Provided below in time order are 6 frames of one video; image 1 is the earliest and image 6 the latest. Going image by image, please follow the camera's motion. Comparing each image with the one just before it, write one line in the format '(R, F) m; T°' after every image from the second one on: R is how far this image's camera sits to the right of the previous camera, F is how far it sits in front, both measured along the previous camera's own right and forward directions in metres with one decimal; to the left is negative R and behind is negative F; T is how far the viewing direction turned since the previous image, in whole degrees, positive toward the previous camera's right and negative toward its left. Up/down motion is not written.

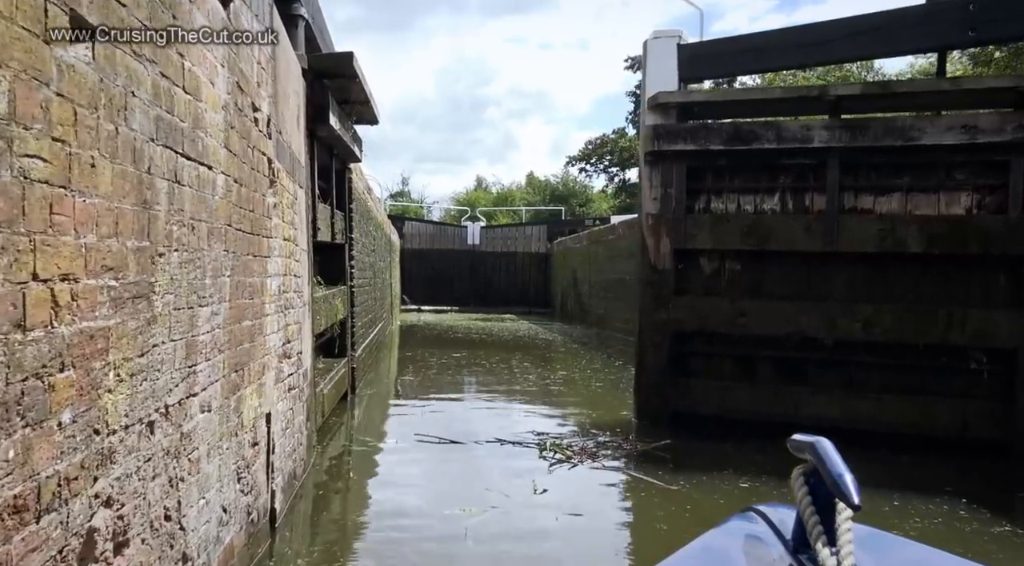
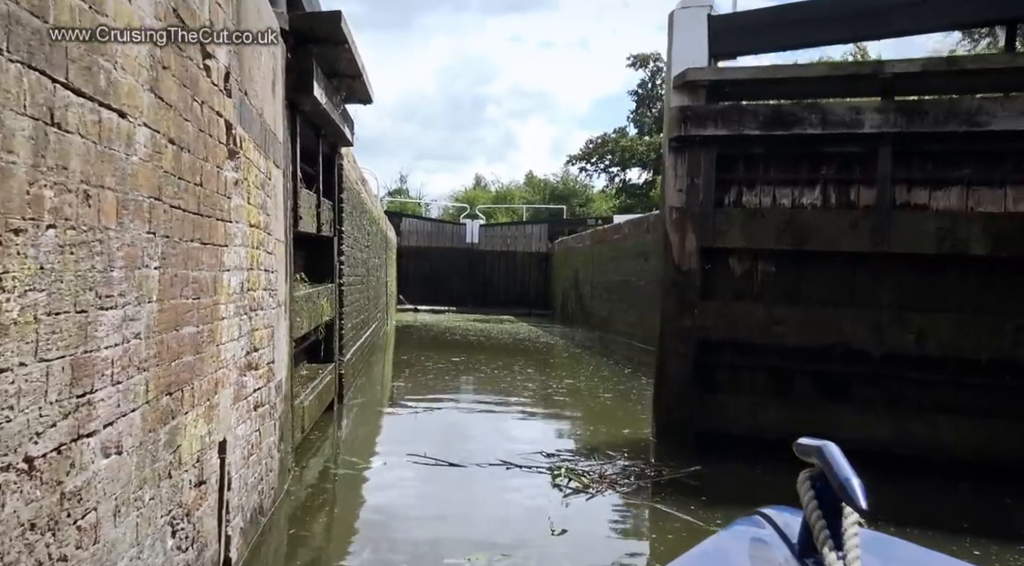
(-0.1, +0.6) m; 0°
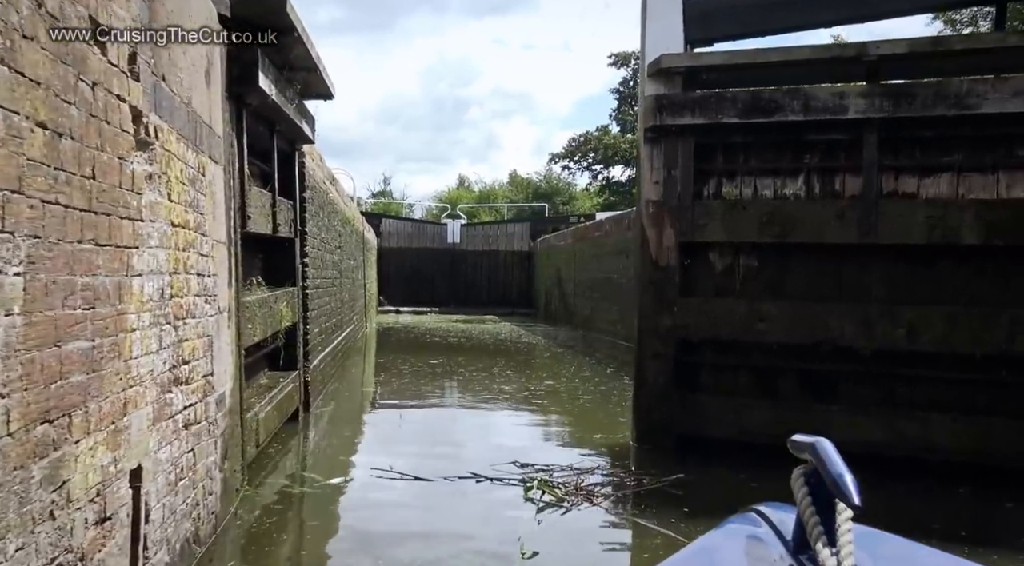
(+0.1, +0.3) m; +1°
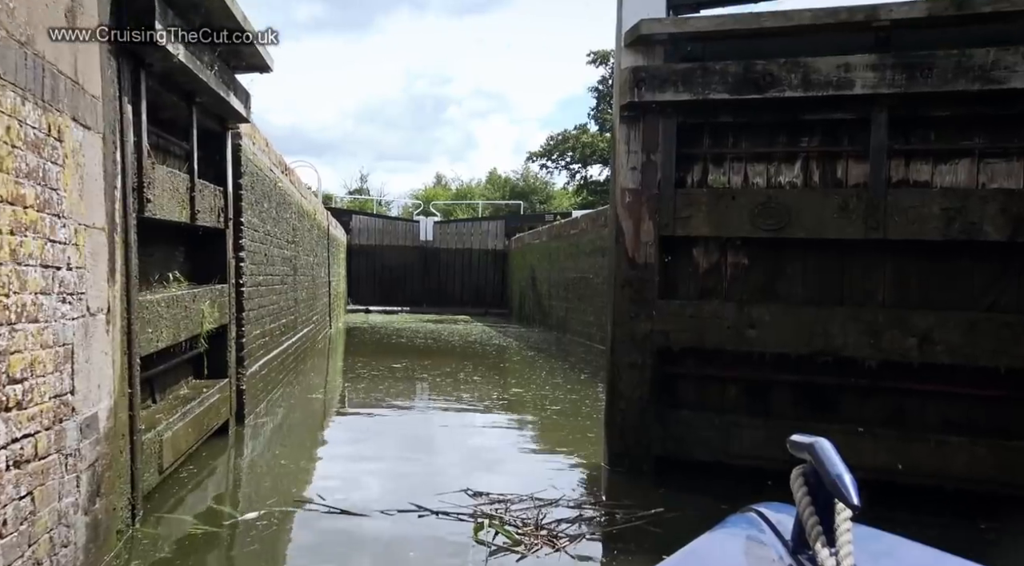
(+0.1, +0.6) m; +2°
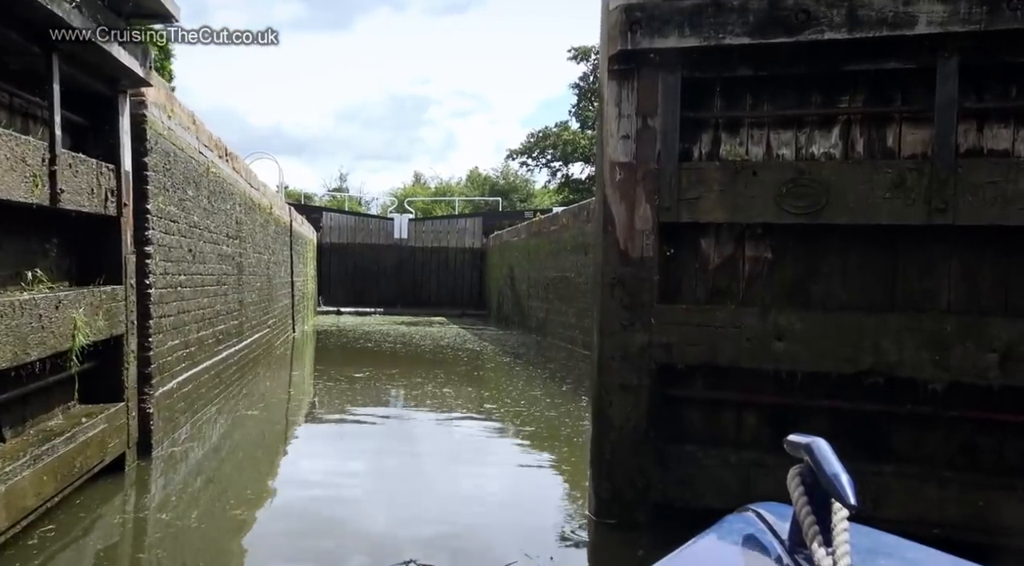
(+0.1, +0.9) m; +1°
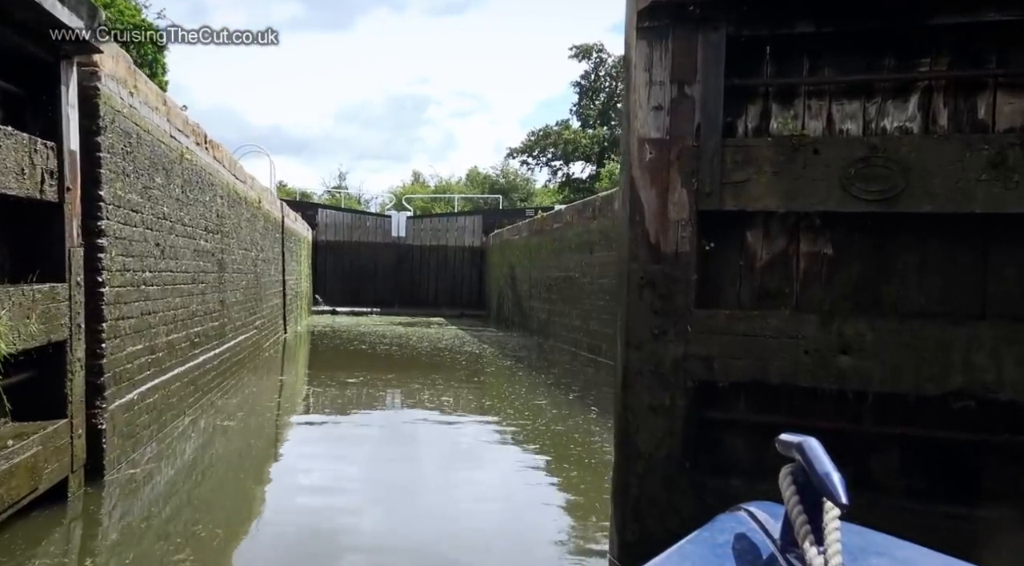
(0.0, +0.5) m; 0°
